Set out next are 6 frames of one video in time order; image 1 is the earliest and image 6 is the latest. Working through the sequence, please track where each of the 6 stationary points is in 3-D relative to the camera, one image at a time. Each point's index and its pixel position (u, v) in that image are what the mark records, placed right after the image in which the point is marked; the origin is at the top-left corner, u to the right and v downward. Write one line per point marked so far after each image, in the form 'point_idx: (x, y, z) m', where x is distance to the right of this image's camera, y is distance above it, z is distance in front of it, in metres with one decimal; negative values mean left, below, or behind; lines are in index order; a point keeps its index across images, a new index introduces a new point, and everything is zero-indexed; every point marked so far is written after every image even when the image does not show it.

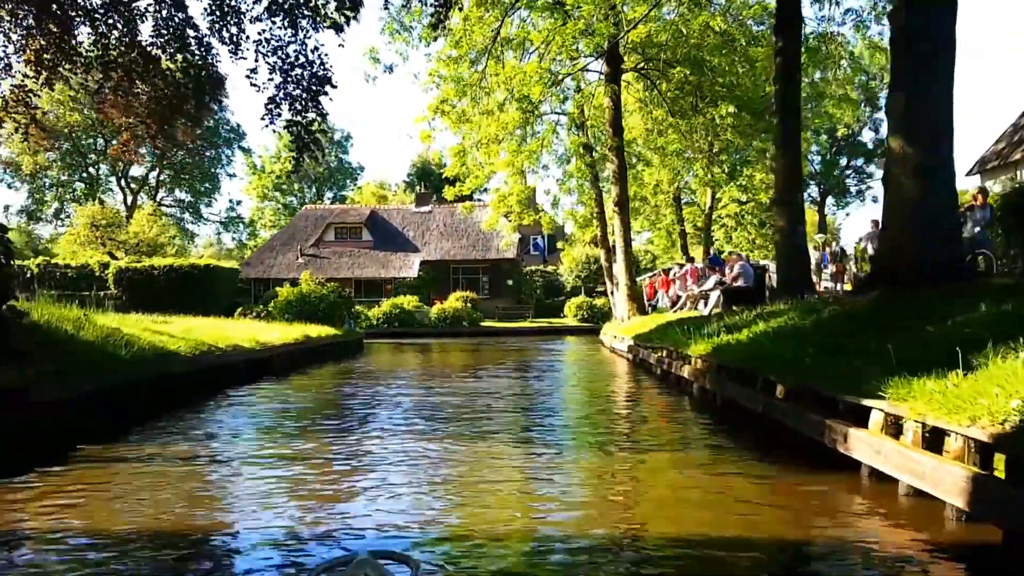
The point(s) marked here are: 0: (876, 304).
0: (+3.5, -0.2, +9.8) m
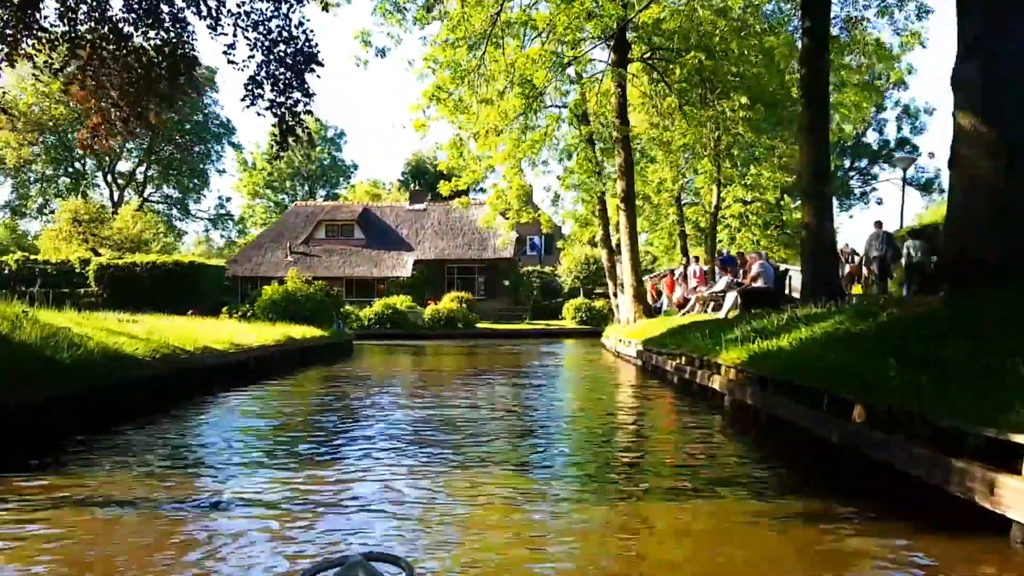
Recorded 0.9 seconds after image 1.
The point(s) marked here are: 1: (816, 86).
0: (+3.6, -0.2, +8.4) m
1: (+4.8, +3.1, +16.0) m
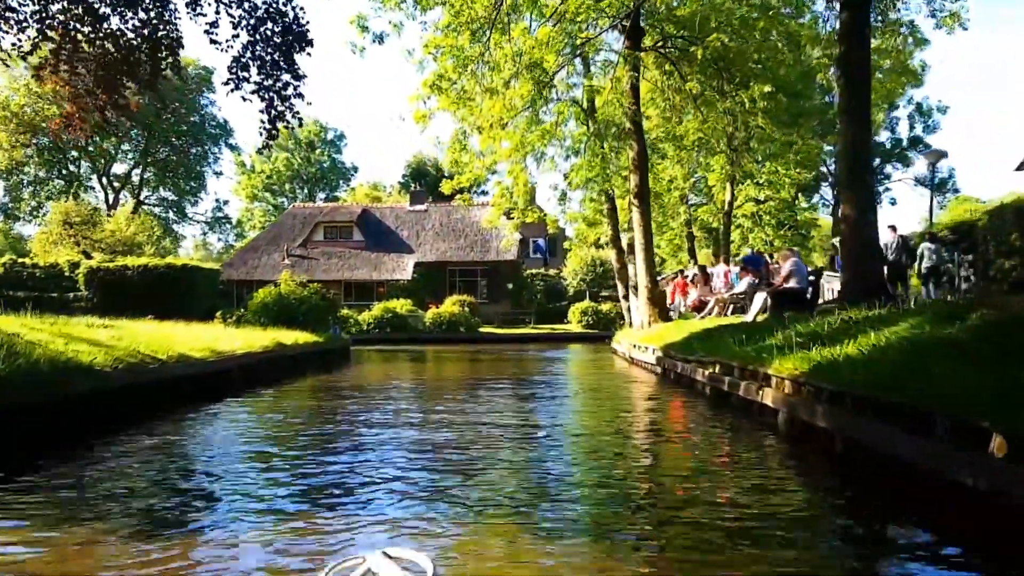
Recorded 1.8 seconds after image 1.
0: (+3.7, -0.1, +6.9) m
1: (+4.9, +3.1, +14.5) m
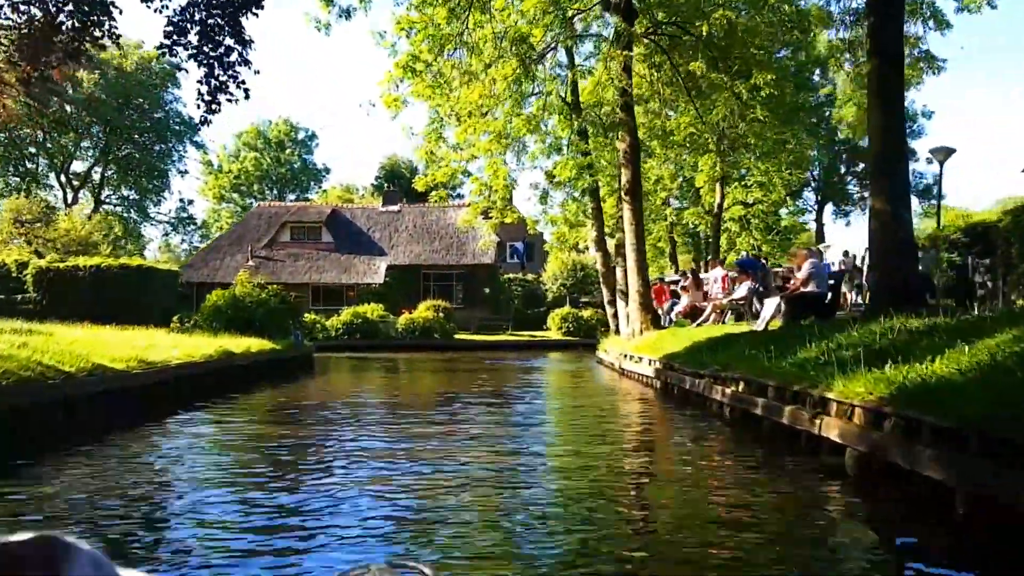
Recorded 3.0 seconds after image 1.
0: (+3.7, -0.1, +5.1) m
1: (+4.7, +3.1, +12.7) m
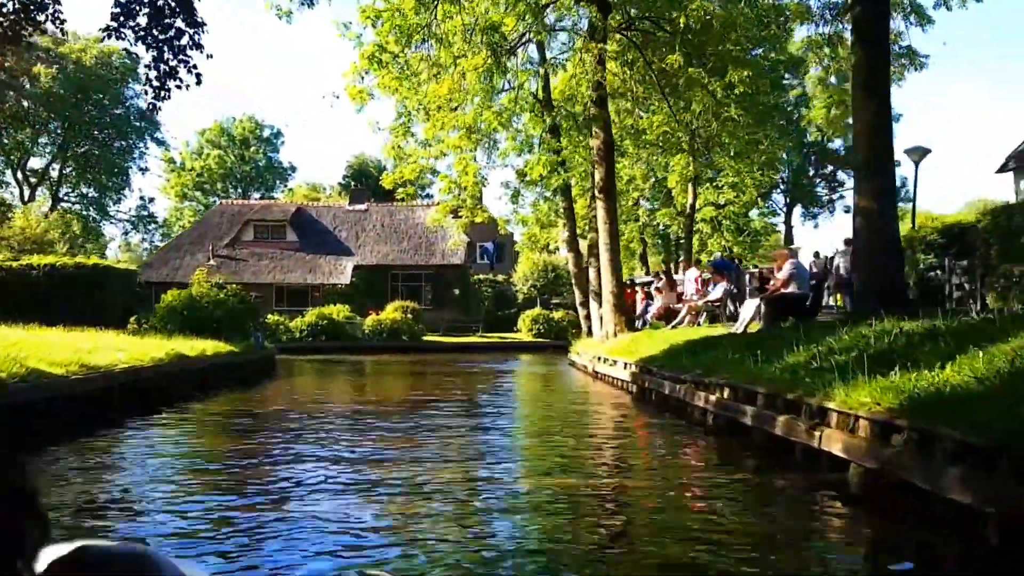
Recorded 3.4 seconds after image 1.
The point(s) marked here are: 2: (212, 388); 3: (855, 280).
0: (+3.6, -0.1, +4.5) m
1: (+4.4, +3.0, +12.2) m
2: (-4.8, -1.6, +16.0) m
3: (+4.3, +0.1, +12.7) m
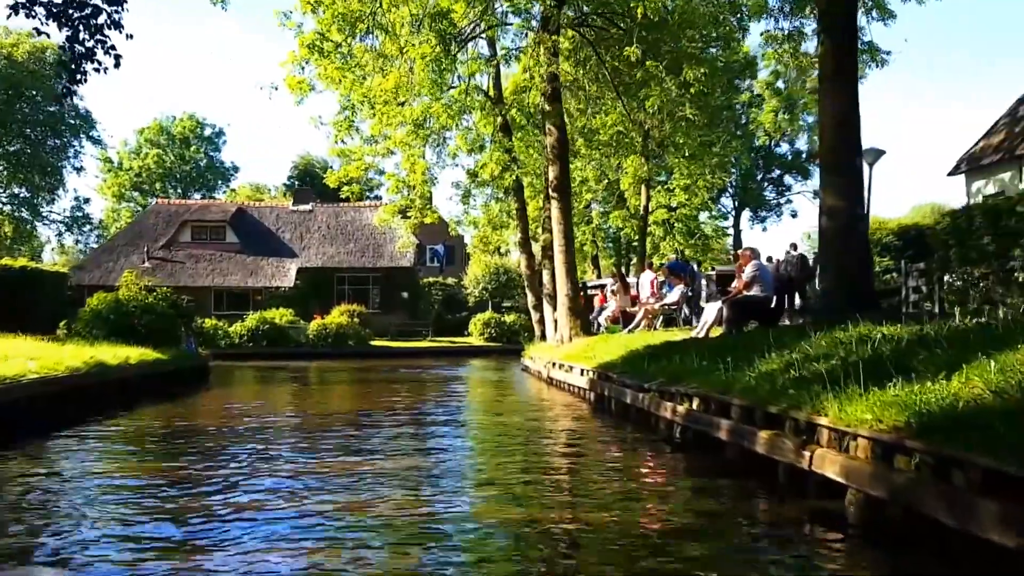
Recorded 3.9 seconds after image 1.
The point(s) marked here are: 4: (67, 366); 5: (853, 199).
0: (+3.4, -0.1, +3.9) m
1: (+3.8, +3.0, +11.7) m
2: (-5.5, -1.6, +14.9) m
3: (+3.7, +0.1, +12.1) m
4: (-5.6, -1.0, +13.1) m
5: (+3.9, +1.1, +11.6) m
